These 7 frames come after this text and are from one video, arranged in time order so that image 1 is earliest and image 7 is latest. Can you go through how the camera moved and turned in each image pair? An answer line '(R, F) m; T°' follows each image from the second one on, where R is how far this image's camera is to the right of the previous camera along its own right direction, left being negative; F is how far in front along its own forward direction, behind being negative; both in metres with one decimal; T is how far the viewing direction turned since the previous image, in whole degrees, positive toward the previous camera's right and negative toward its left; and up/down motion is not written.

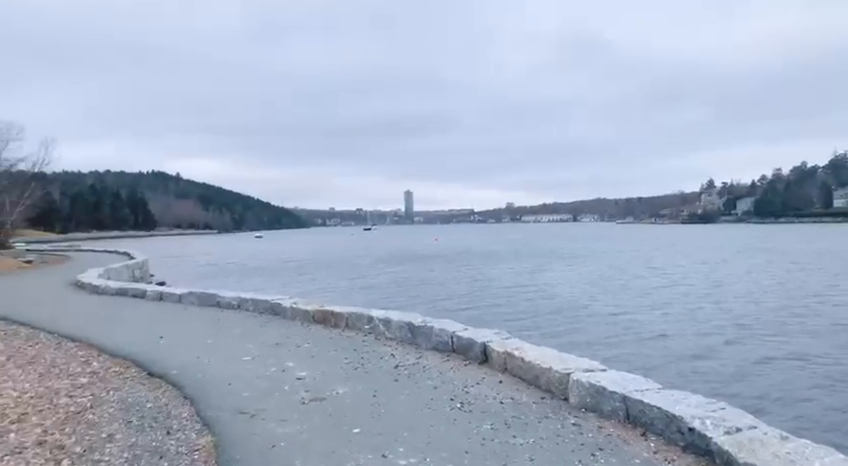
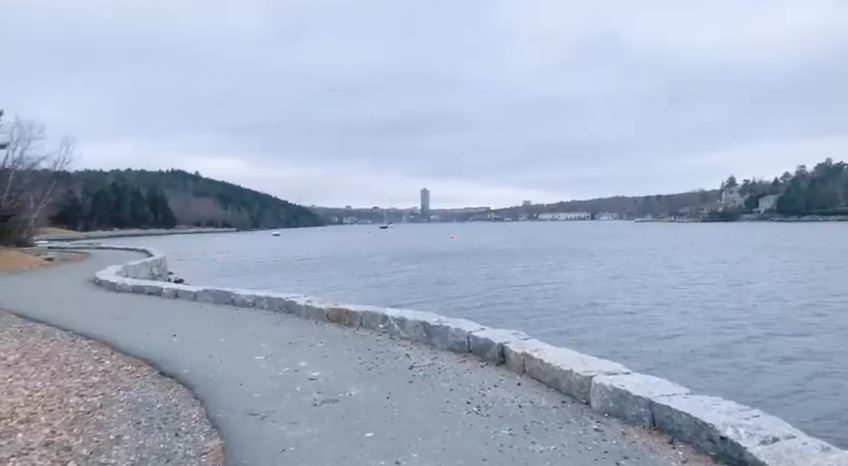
(0.0, +0.2) m; -2°
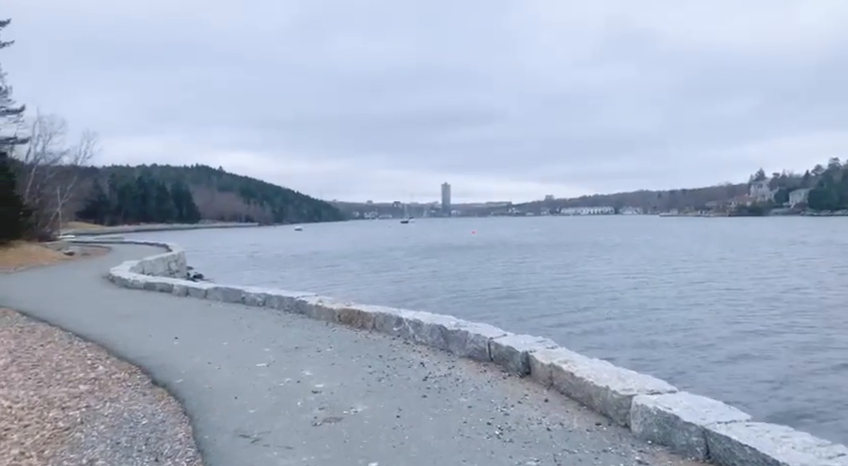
(0.0, +0.6) m; -2°
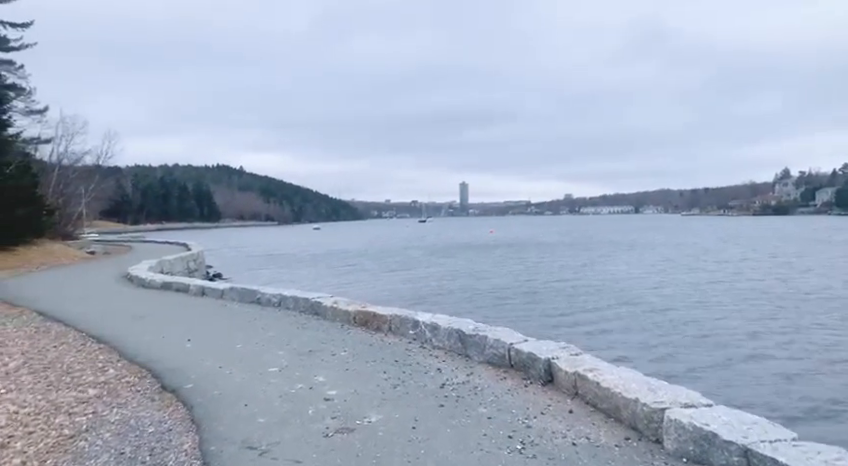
(0.0, +0.2) m; -2°
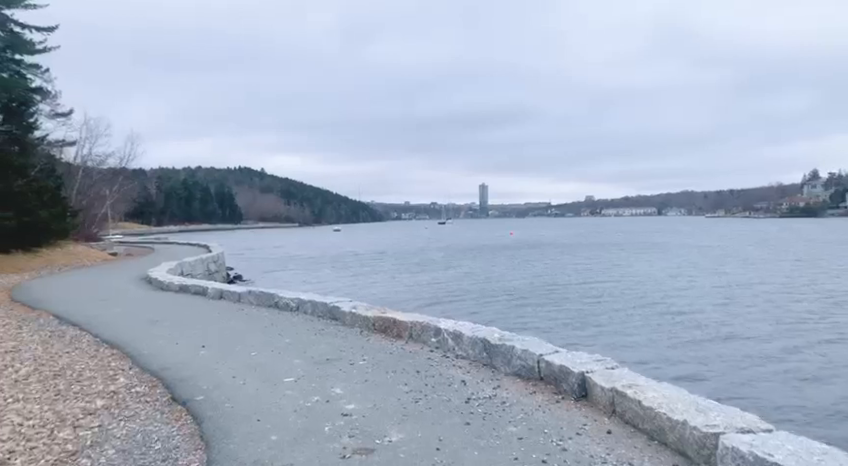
(0.0, +0.3) m; -2°
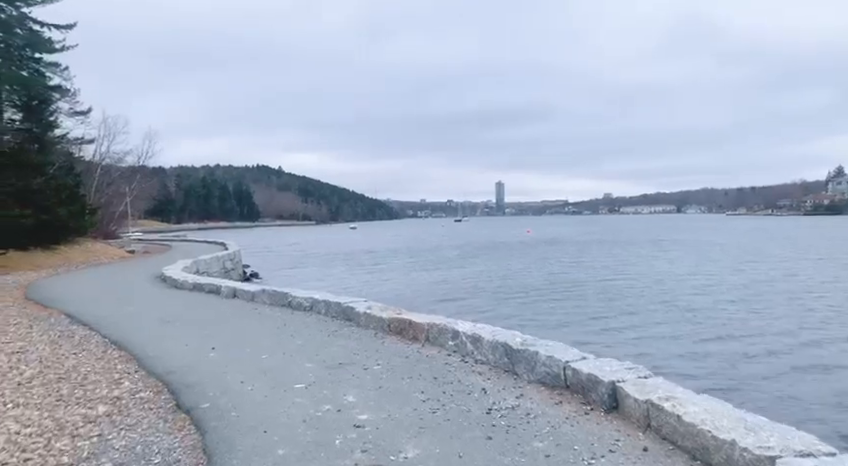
(0.0, +0.3) m; -2°
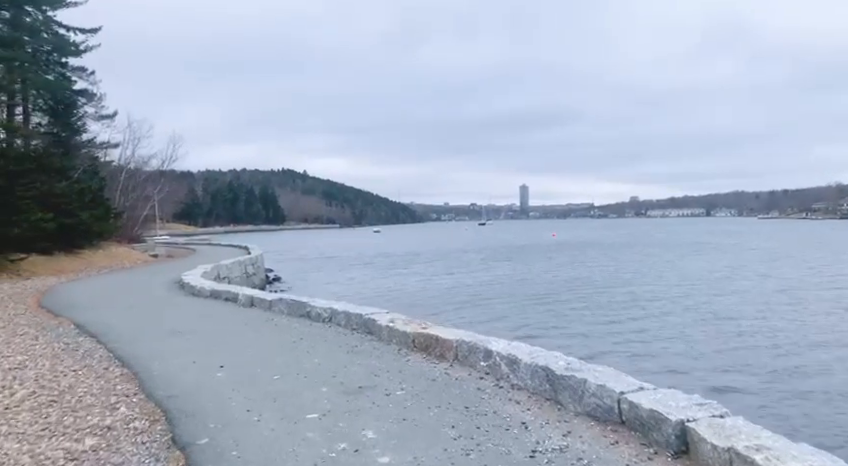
(-0.1, +0.6) m; -2°
